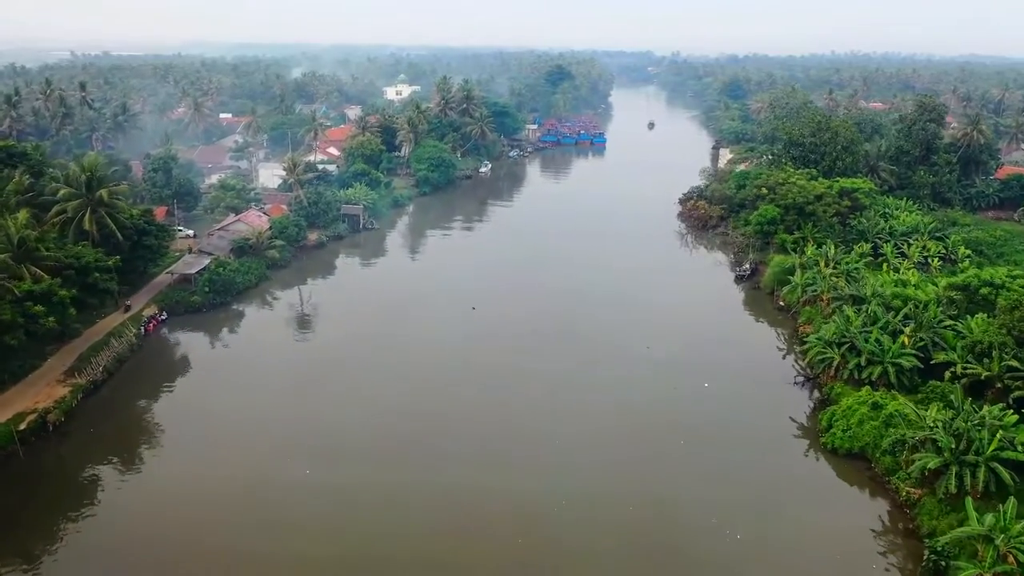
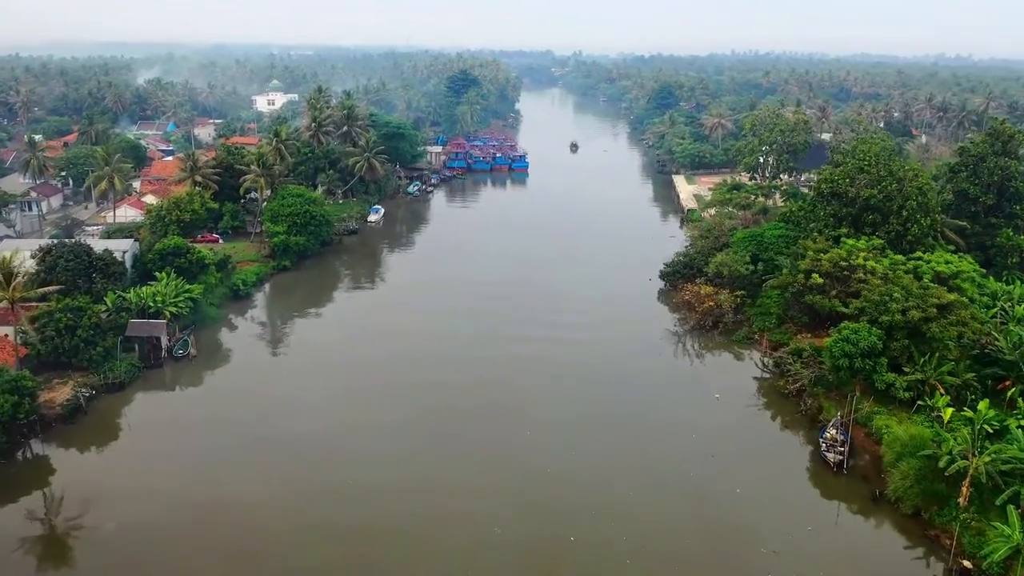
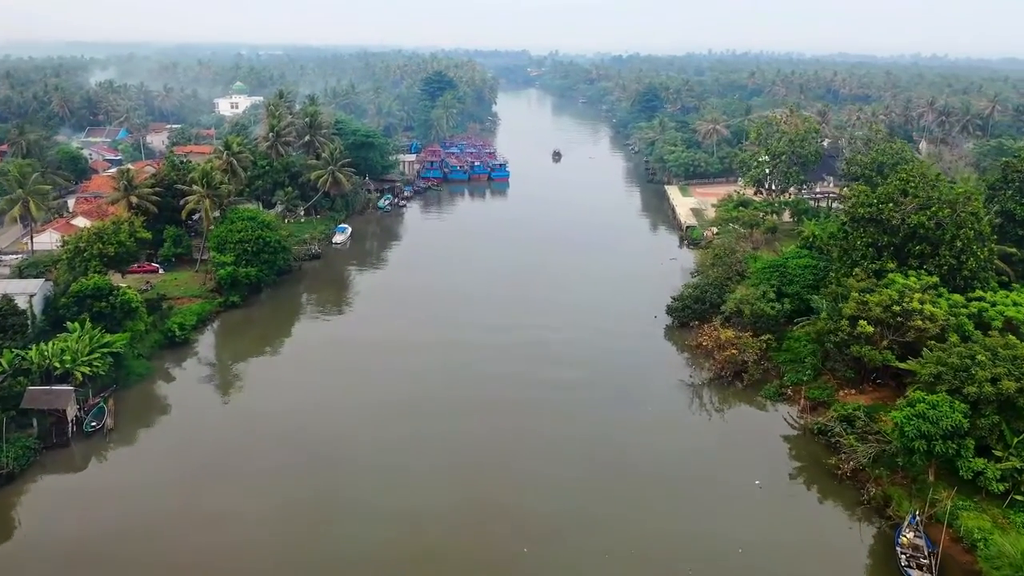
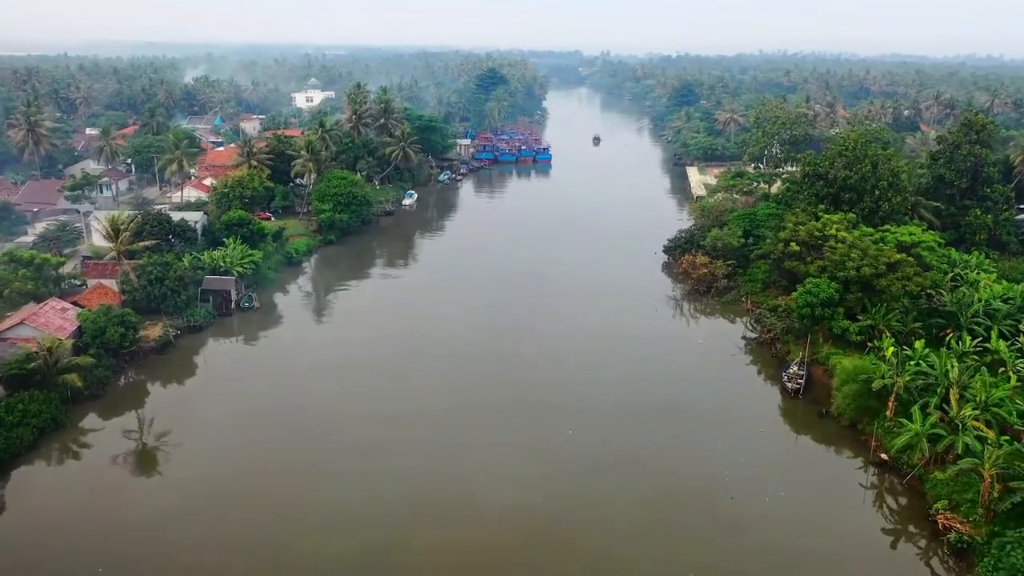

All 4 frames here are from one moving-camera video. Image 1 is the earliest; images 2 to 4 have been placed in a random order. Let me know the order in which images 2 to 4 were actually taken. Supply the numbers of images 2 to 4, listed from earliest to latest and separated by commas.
4, 2, 3
